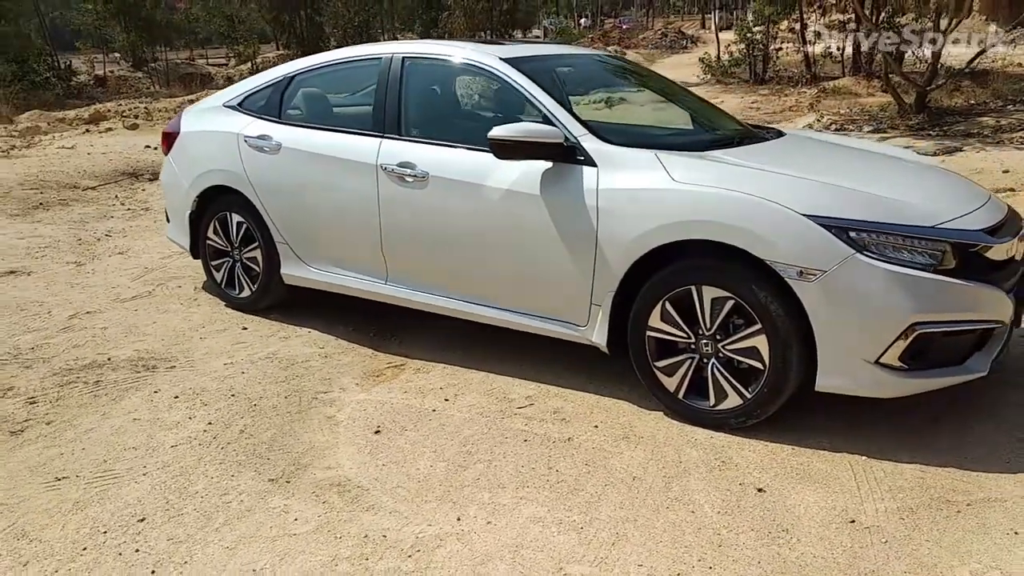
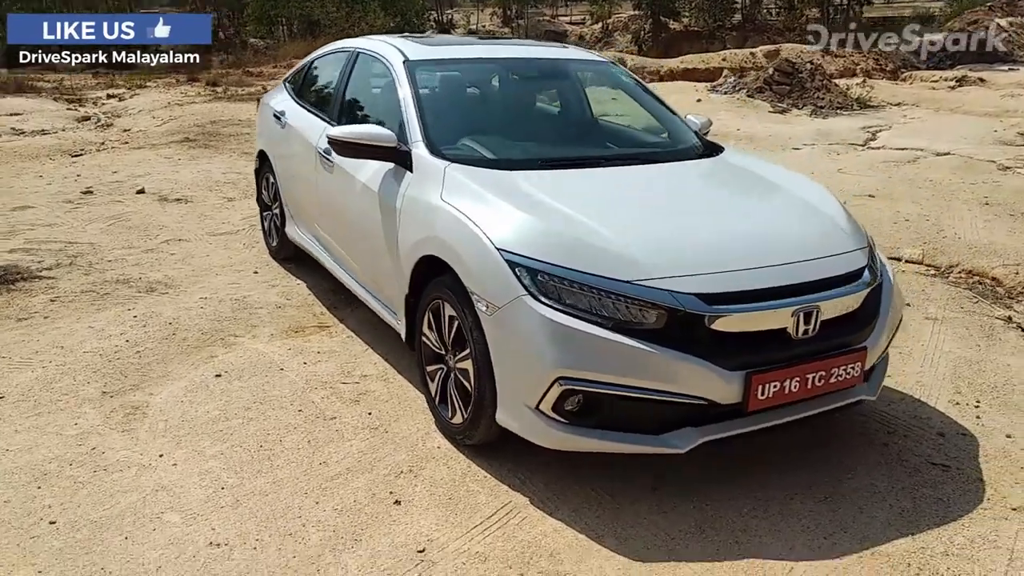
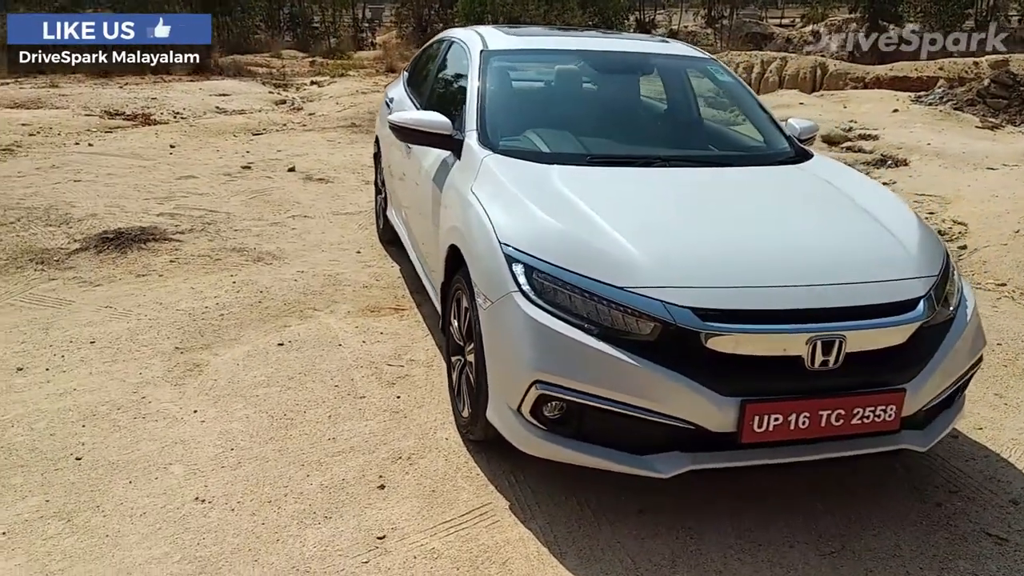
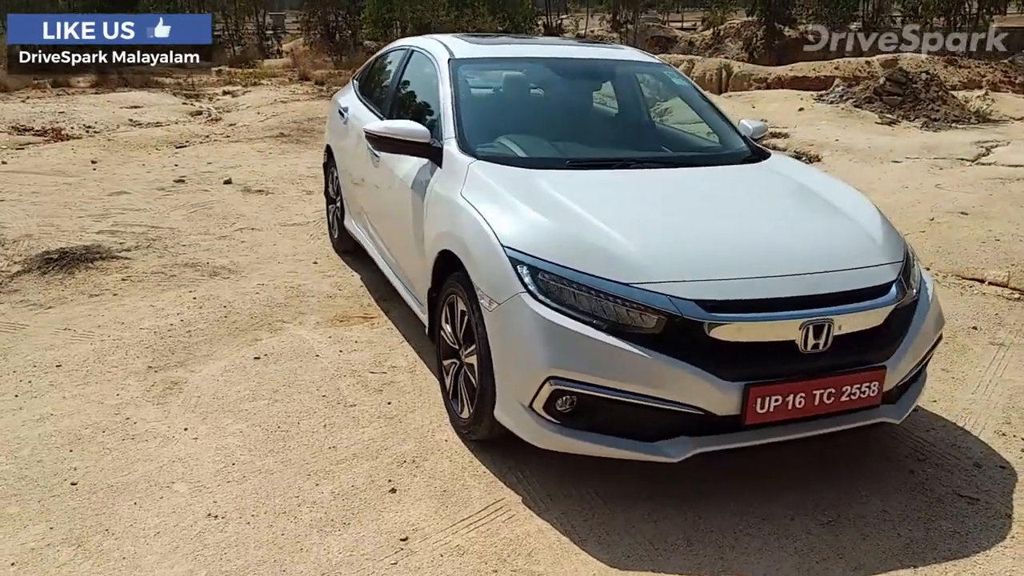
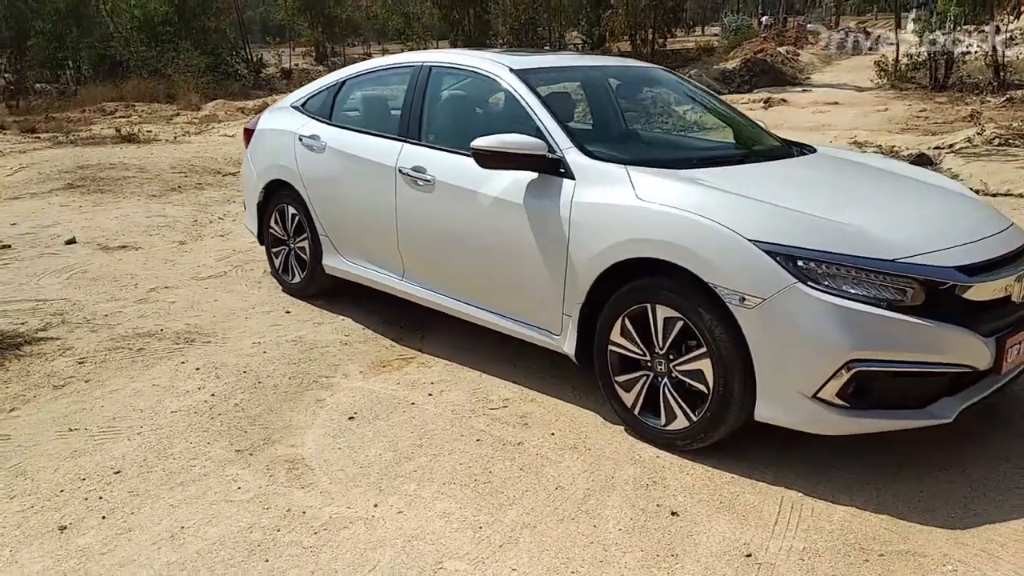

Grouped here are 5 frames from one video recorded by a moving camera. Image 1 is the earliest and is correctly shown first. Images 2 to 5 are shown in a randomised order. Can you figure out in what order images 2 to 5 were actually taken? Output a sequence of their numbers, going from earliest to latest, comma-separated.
5, 2, 4, 3
